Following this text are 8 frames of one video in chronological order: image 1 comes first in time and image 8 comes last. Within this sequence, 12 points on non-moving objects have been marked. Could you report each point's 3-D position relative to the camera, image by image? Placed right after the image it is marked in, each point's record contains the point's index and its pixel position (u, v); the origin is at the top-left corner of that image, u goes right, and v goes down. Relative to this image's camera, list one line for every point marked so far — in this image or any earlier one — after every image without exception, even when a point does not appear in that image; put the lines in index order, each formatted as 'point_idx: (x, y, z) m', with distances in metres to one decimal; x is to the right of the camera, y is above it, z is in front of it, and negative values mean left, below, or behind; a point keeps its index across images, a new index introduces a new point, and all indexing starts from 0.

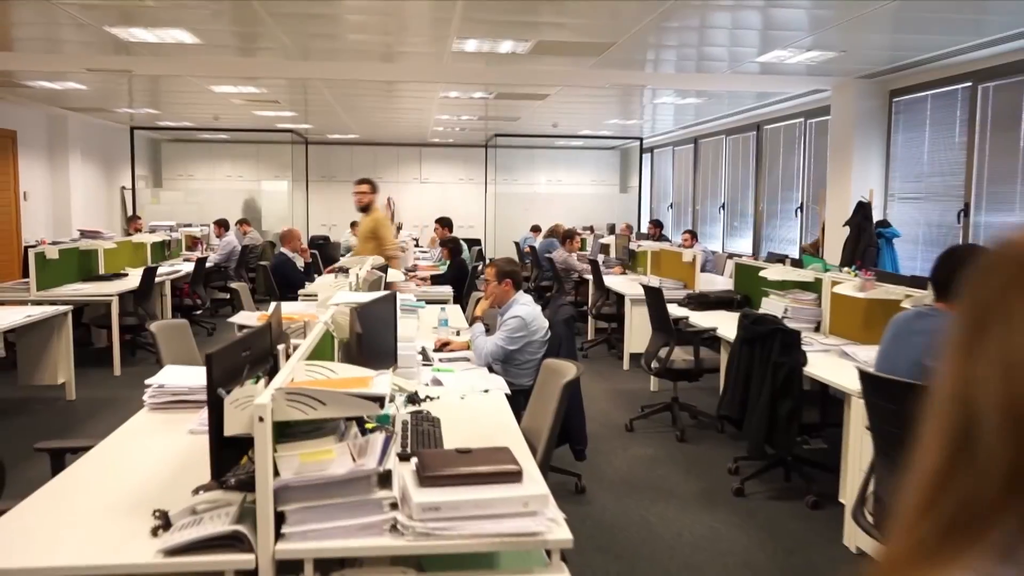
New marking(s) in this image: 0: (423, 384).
0: (-0.3, -0.3, +2.7) m
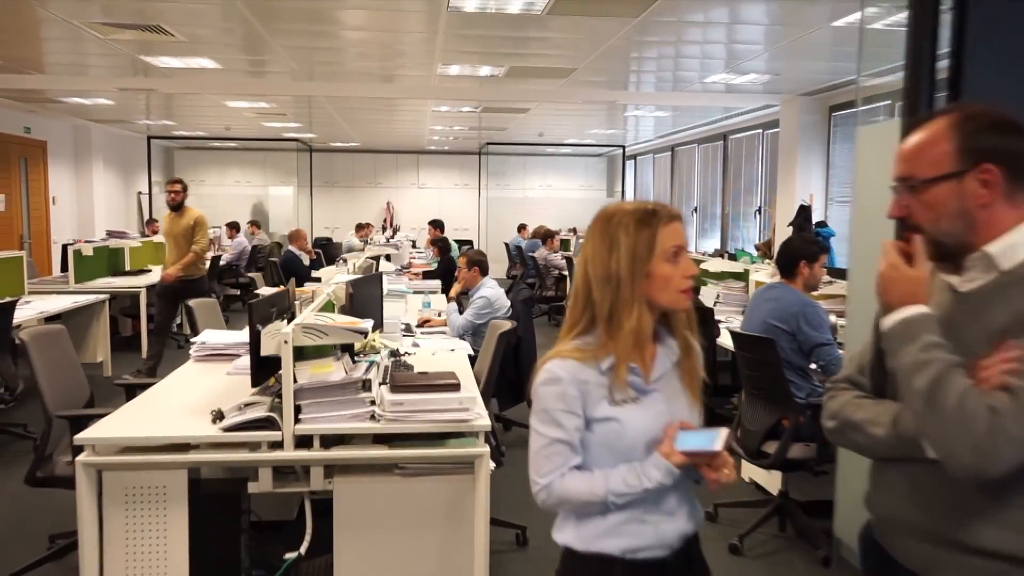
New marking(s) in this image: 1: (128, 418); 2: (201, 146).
0: (-0.5, -0.2, +3.5) m
1: (-1.1, -0.4, +2.4) m
2: (-4.7, +2.2, +12.4) m
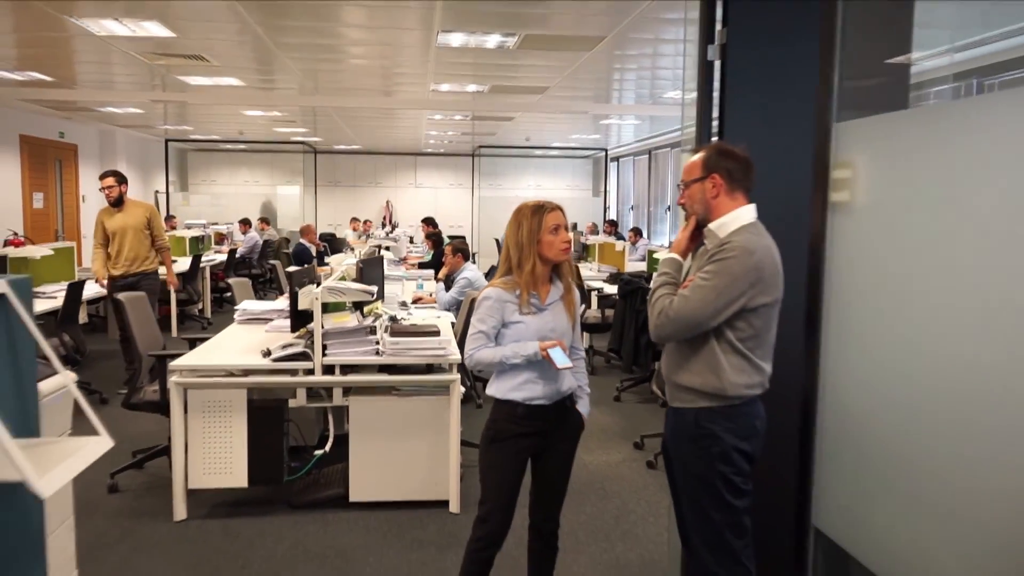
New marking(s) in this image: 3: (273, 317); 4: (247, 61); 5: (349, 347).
0: (-0.6, -0.1, +4.4) m
1: (-1.3, -0.3, +3.3) m
2: (-4.9, +2.3, +13.3) m
3: (-1.2, -0.1, +4.0) m
4: (-2.2, +1.9, +6.8) m
5: (-0.6, -0.2, +3.2) m
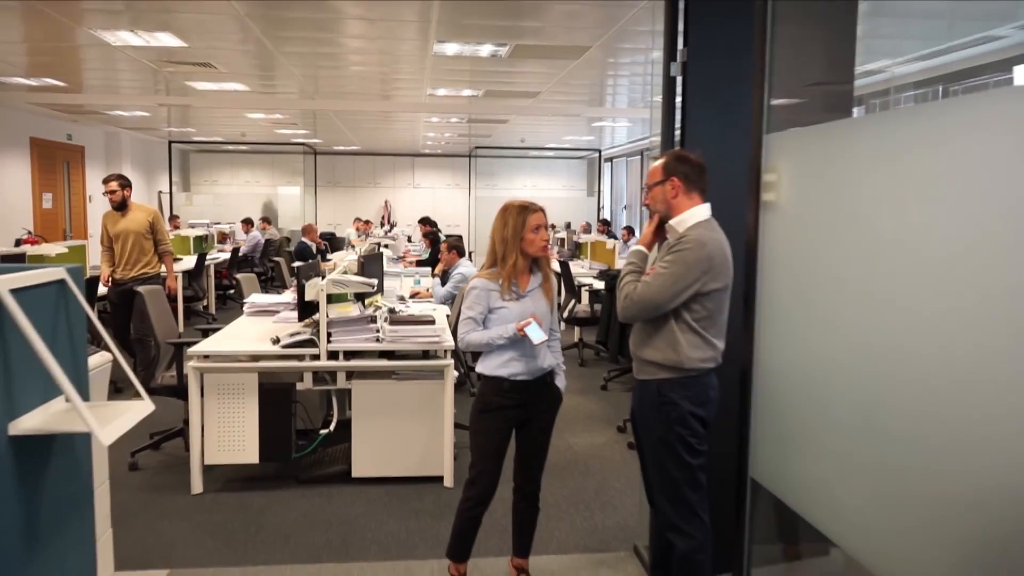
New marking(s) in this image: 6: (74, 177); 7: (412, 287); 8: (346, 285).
0: (-0.6, -0.1, +4.7) m
1: (-1.3, -0.2, +3.6) m
2: (-4.9, +2.3, +13.5) m
3: (-1.2, -0.1, +4.3) m
4: (-2.3, +1.9, +7.1) m
5: (-0.7, -0.2, +3.5) m
6: (-5.5, +1.4, +10.1) m
7: (-0.7, 0.0, +5.8) m
8: (-0.7, 0.0, +3.5) m
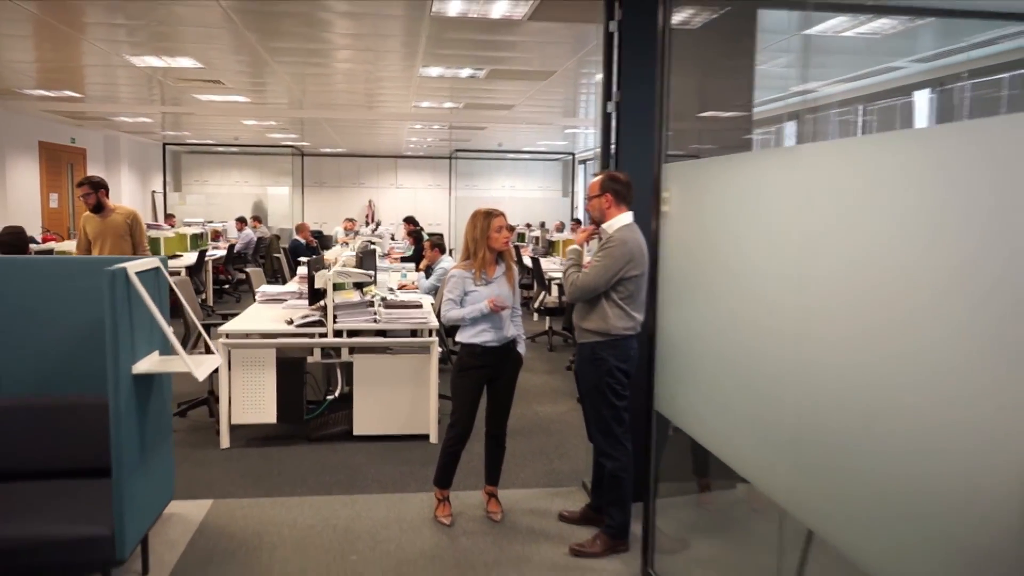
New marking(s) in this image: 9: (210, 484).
0: (-0.8, 0.0, +5.4) m
1: (-1.4, -0.2, +4.3) m
2: (-5.3, +2.4, +14.2) m
3: (-1.4, -0.1, +5.0) m
4: (-2.5, +2.0, +7.8) m
5: (-0.8, -0.1, +4.2) m
6: (-5.8, +1.5, +10.7) m
7: (-0.9, +0.1, +6.5) m
8: (-0.8, +0.1, +4.2) m
9: (-1.4, -0.9, +3.6) m
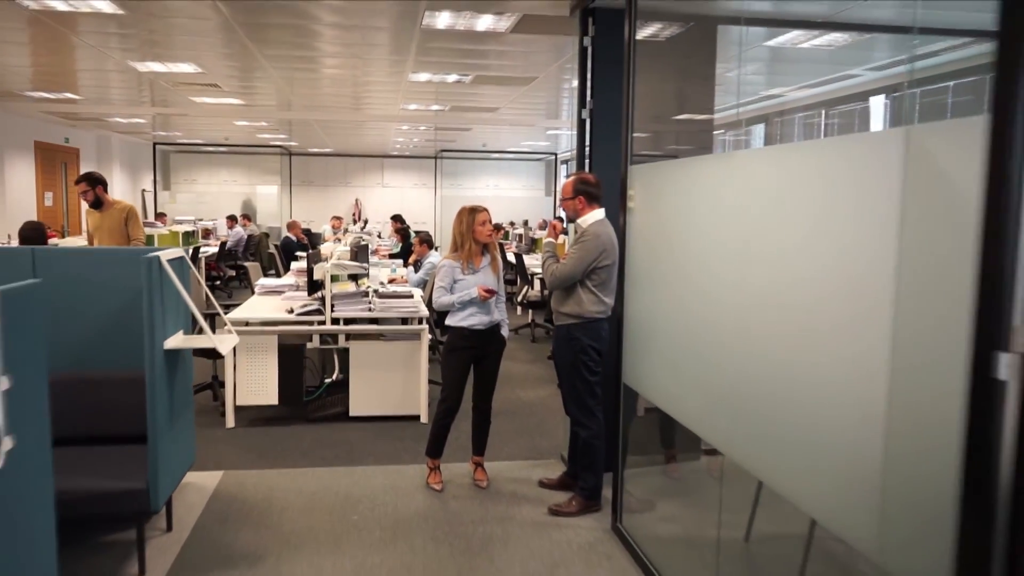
0: (-0.9, 0.0, +5.8) m
1: (-1.5, -0.1, +4.6) m
2: (-5.6, +2.4, +14.4) m
3: (-1.5, 0.0, +5.3) m
4: (-2.7, +2.0, +8.1) m
5: (-0.9, -0.1, +4.5) m
6: (-6.0, +1.5, +11.0) m
7: (-1.0, +0.1, +6.8) m
8: (-0.9, +0.1, +4.5) m
9: (-1.4, -0.8, +4.0) m
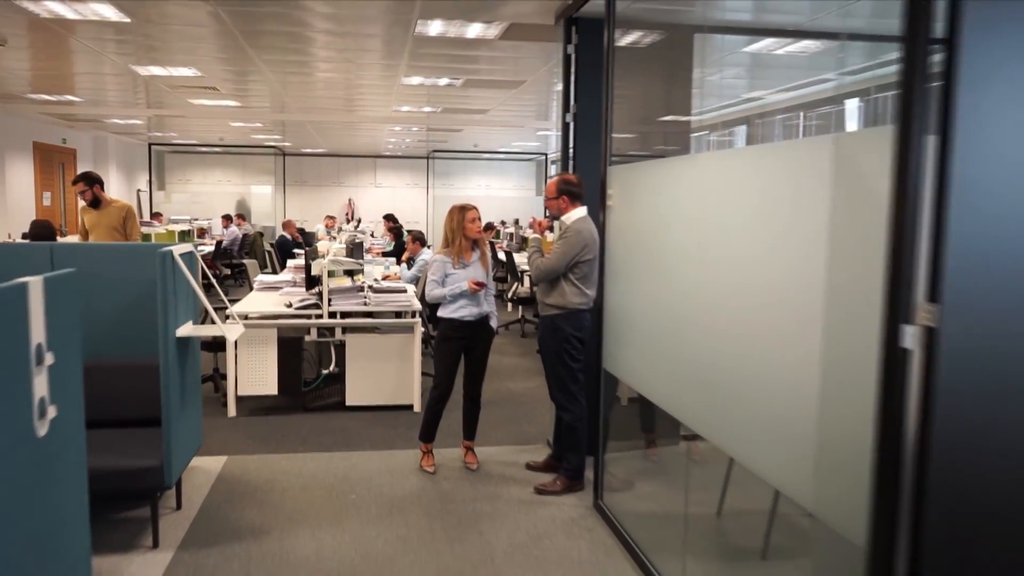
0: (-1.0, 0.0, +6.0) m
1: (-1.6, -0.1, +4.8) m
2: (-5.8, +2.5, +14.6) m
3: (-1.6, 0.0, +5.5) m
4: (-2.8, +2.1, +8.3) m
5: (-1.0, -0.1, +4.8) m
6: (-6.1, +1.5, +11.1) m
7: (-1.1, +0.1, +7.1) m
8: (-1.0, +0.1, +4.7) m
9: (-1.5, -0.8, +4.2) m
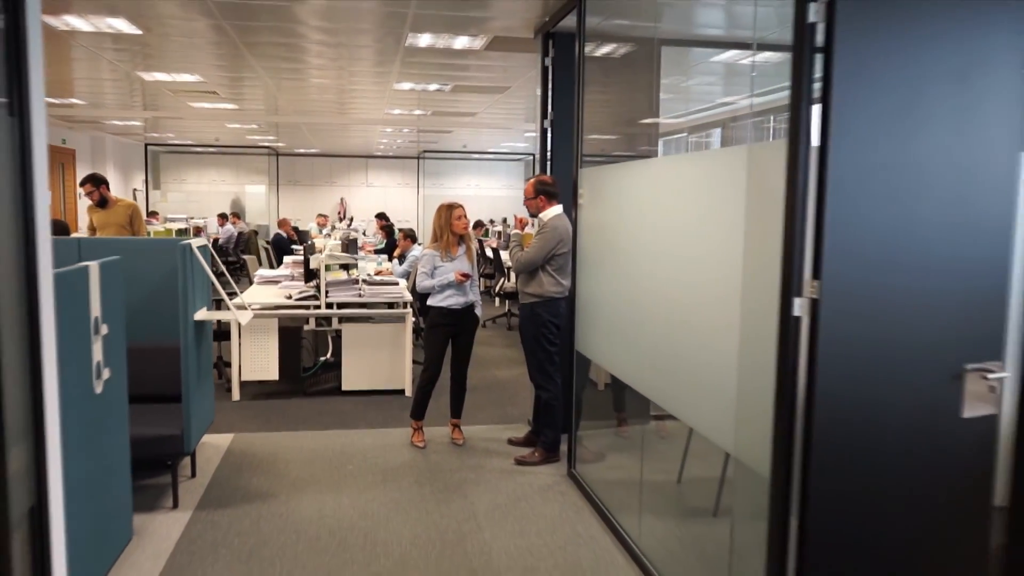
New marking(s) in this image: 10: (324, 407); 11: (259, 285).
0: (-1.1, +0.1, +6.3) m
1: (-1.7, -0.1, +5.2) m
2: (-6.0, +2.5, +14.9) m
3: (-1.7, +0.1, +5.9) m
4: (-2.9, +2.1, +8.6) m
5: (-1.1, 0.0, +5.1) m
6: (-6.3, +1.6, +11.4) m
7: (-1.3, +0.2, +7.4) m
8: (-1.1, +0.2, +5.1) m
9: (-1.6, -0.8, +4.5) m
10: (-1.1, -0.7, +4.9) m
11: (-1.8, 0.0, +5.8) m
